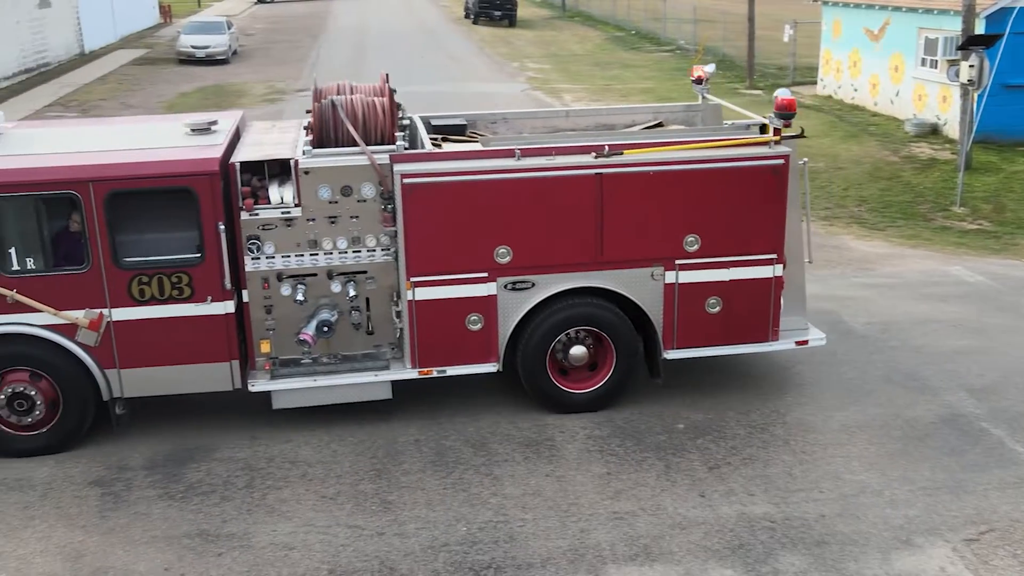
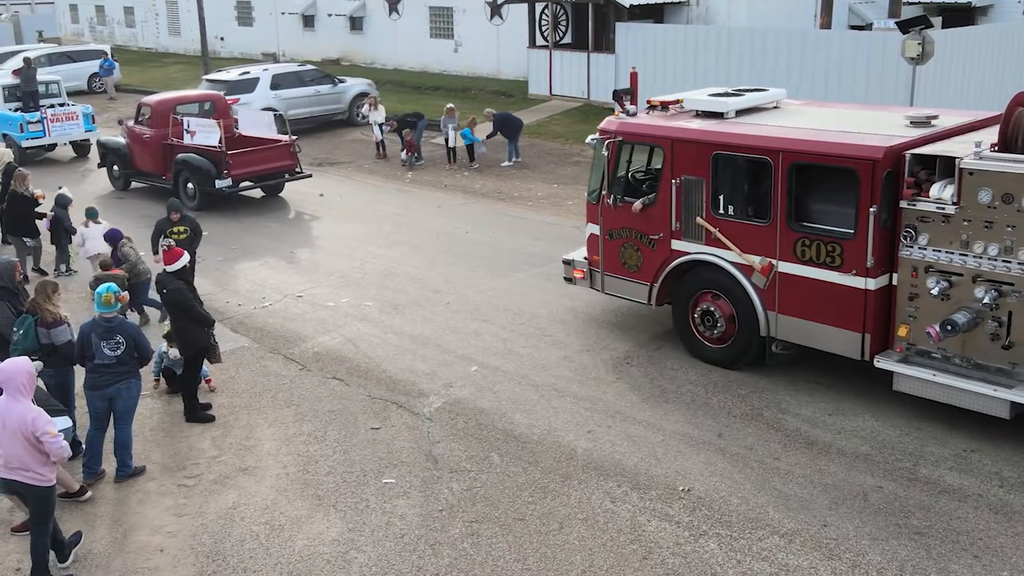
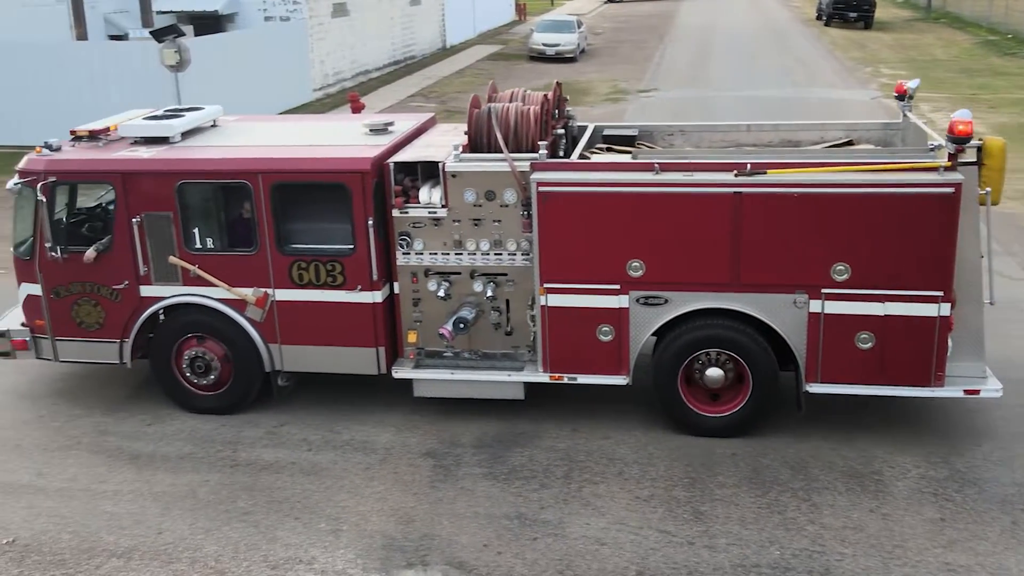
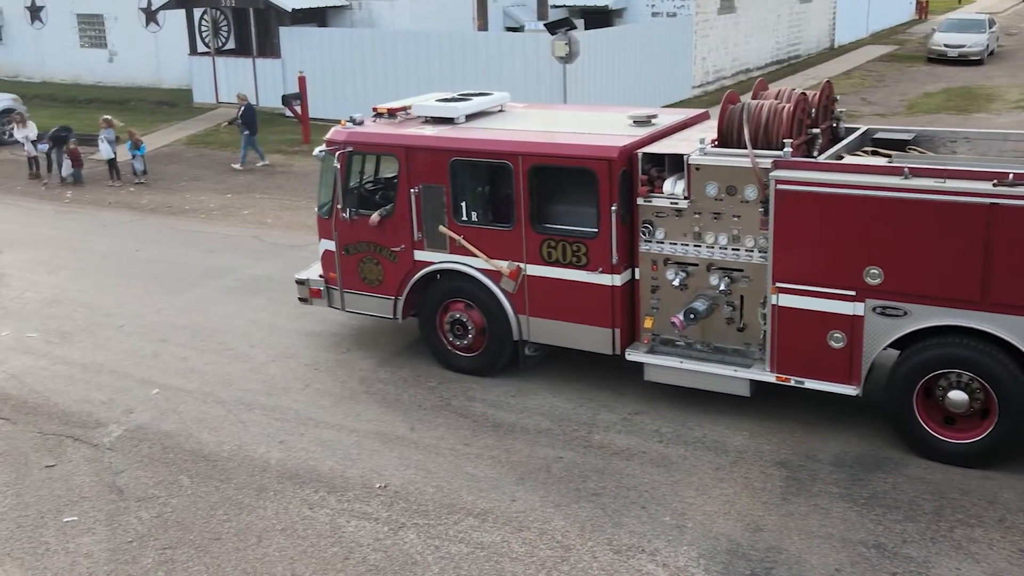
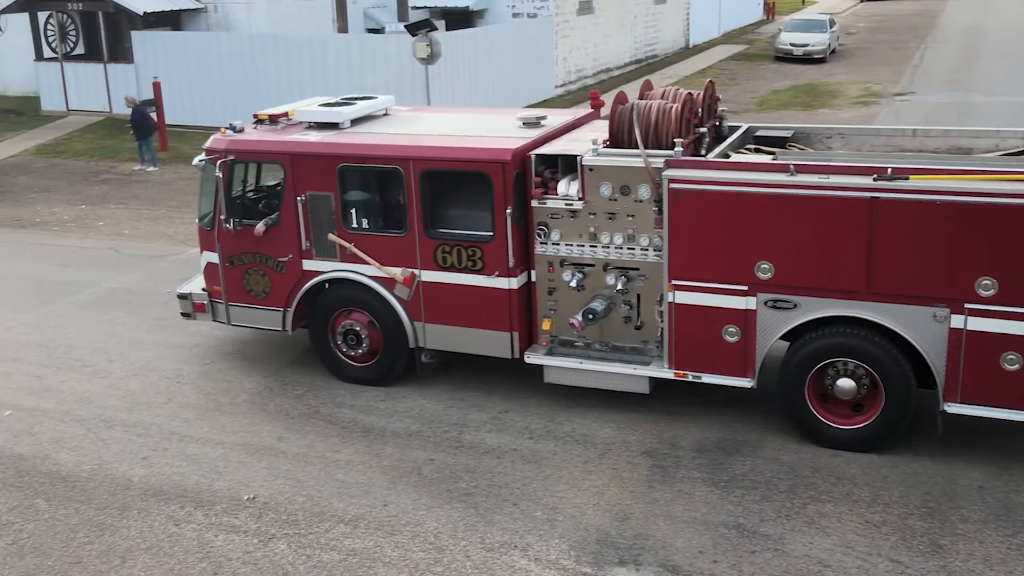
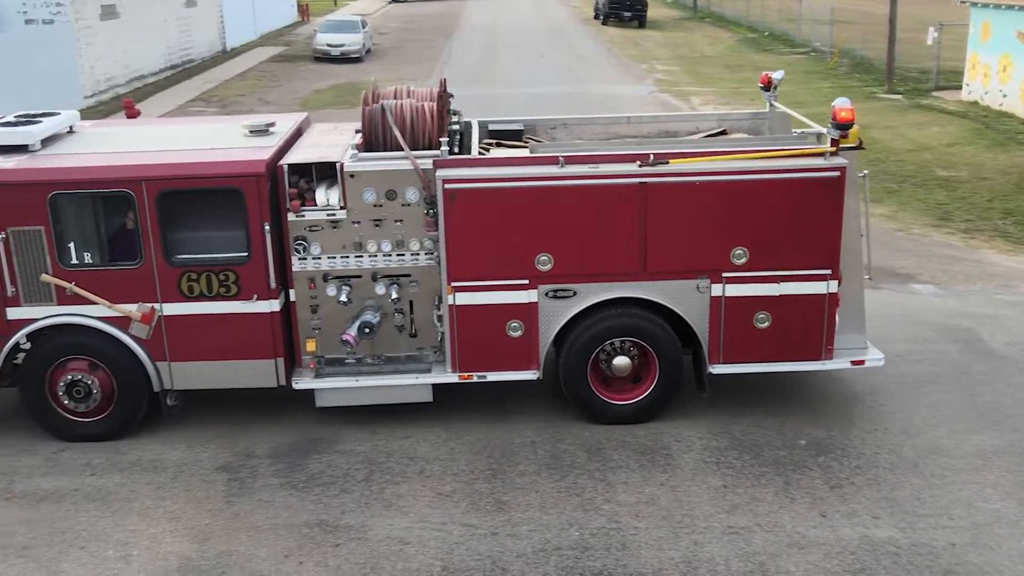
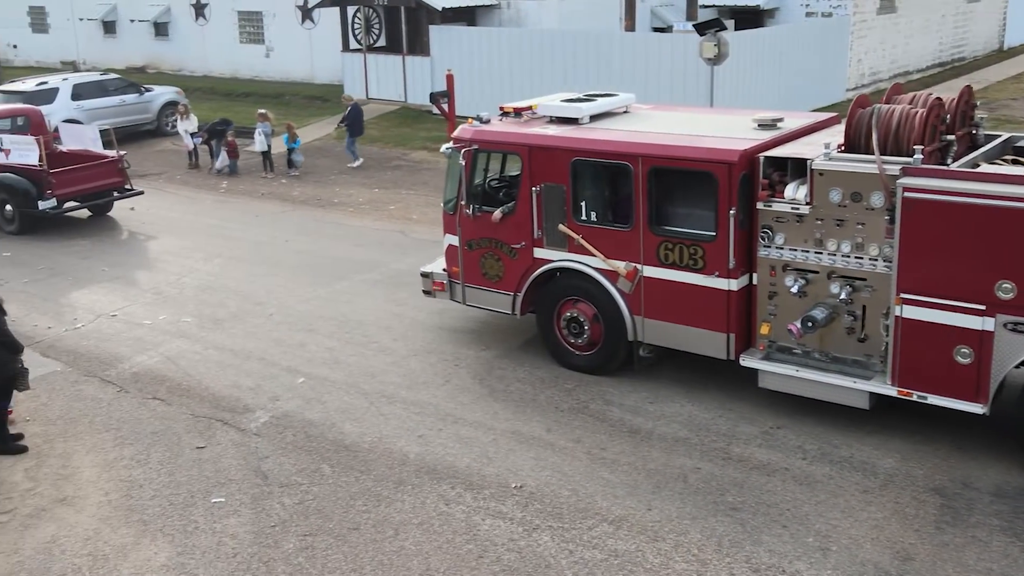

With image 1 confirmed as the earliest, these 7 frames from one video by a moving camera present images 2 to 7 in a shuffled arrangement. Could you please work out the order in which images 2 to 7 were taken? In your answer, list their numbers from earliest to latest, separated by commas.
6, 3, 5, 4, 7, 2
